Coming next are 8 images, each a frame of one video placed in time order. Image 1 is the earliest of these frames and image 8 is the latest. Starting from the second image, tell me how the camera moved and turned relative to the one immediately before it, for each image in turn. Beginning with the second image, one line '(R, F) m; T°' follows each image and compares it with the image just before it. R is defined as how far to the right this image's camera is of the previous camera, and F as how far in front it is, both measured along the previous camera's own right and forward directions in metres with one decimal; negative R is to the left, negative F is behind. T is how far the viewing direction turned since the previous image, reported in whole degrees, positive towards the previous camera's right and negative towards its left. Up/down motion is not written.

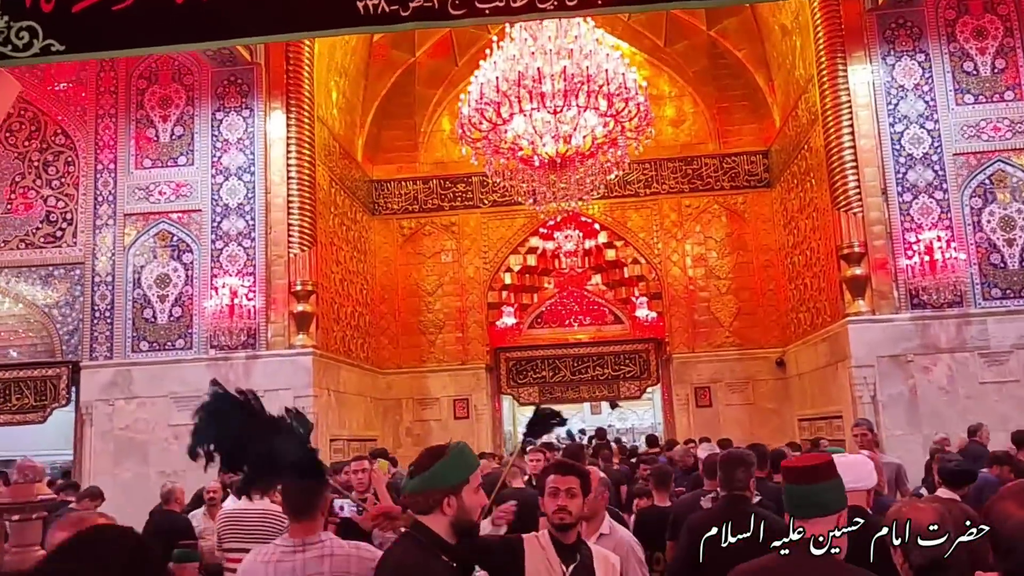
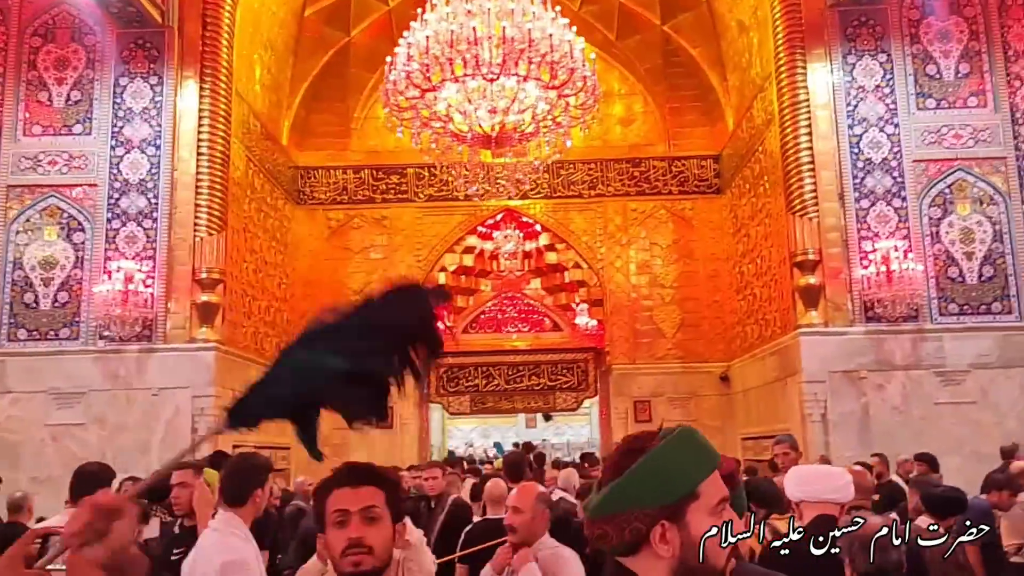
(+0.1, +0.7) m; +4°
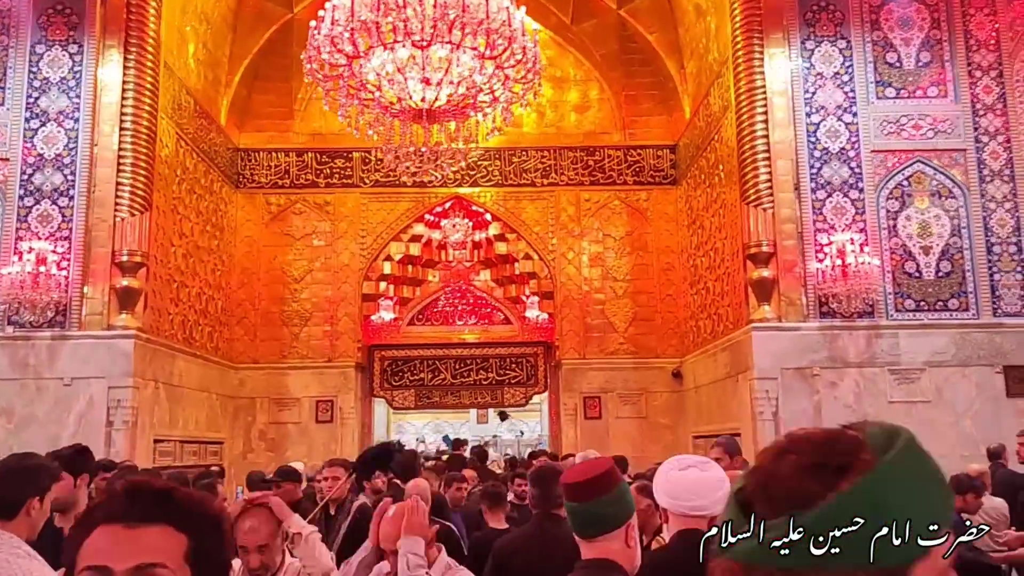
(+0.2, +0.4) m; +2°
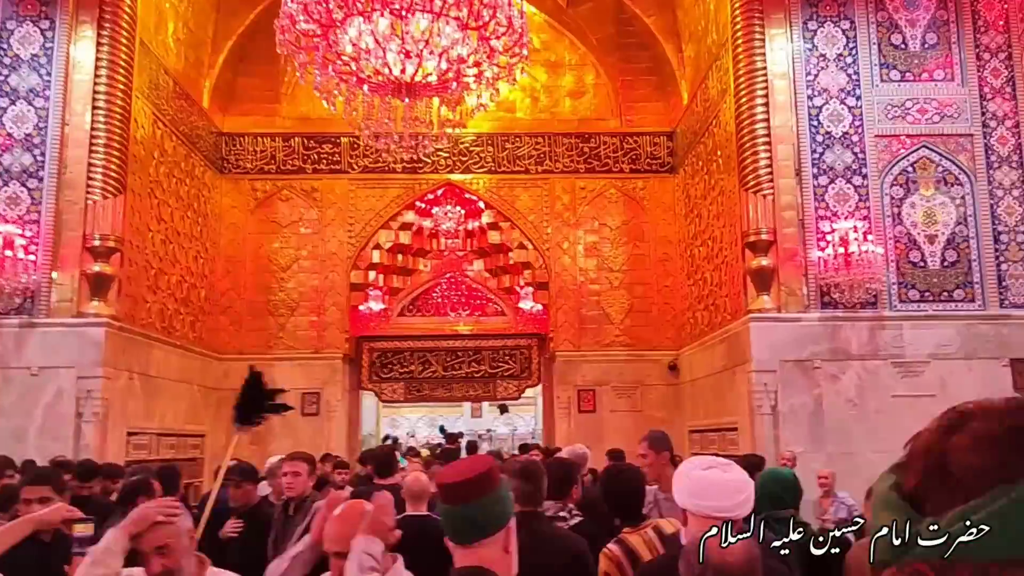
(+0.1, +0.3) m; 0°
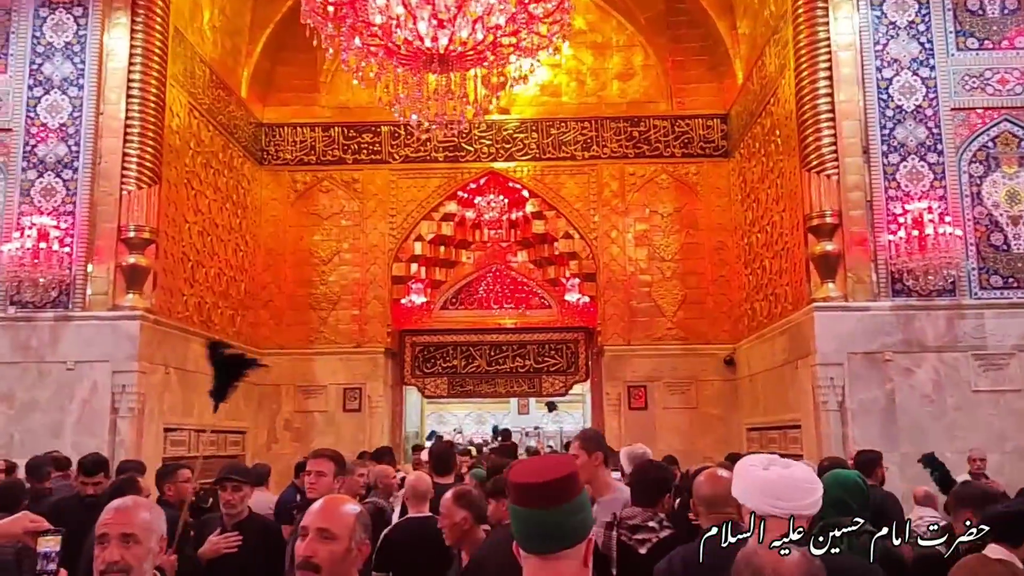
(0.0, +0.3) m; -3°
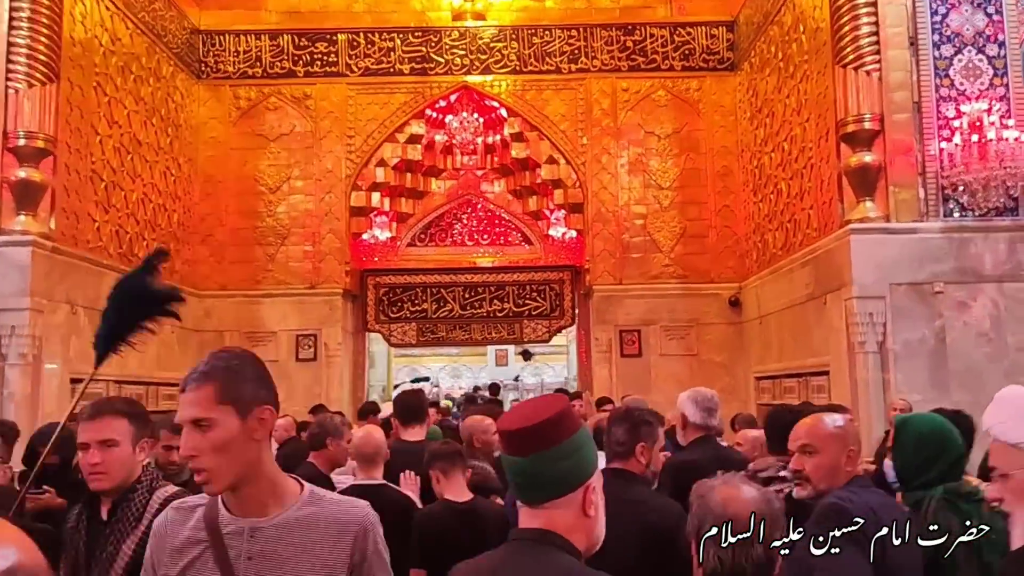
(0.0, +1.1) m; +1°
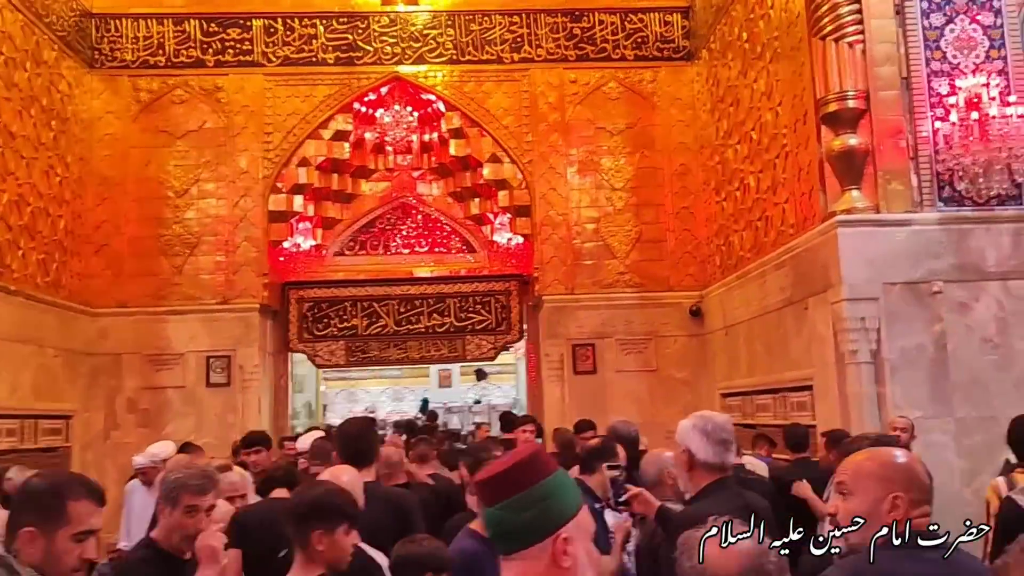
(+0.1, +0.8) m; +3°
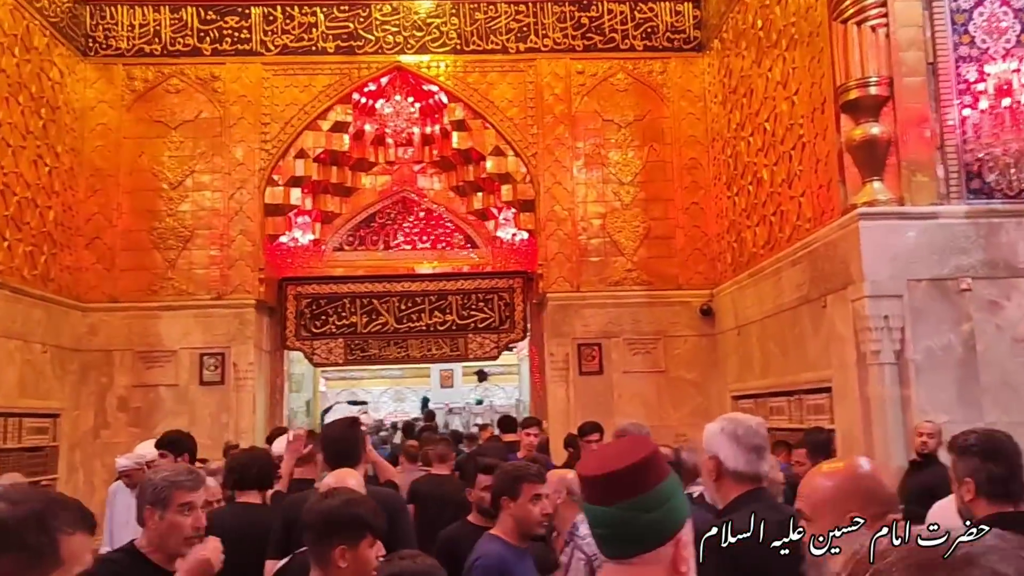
(0.0, +0.2) m; 0°
